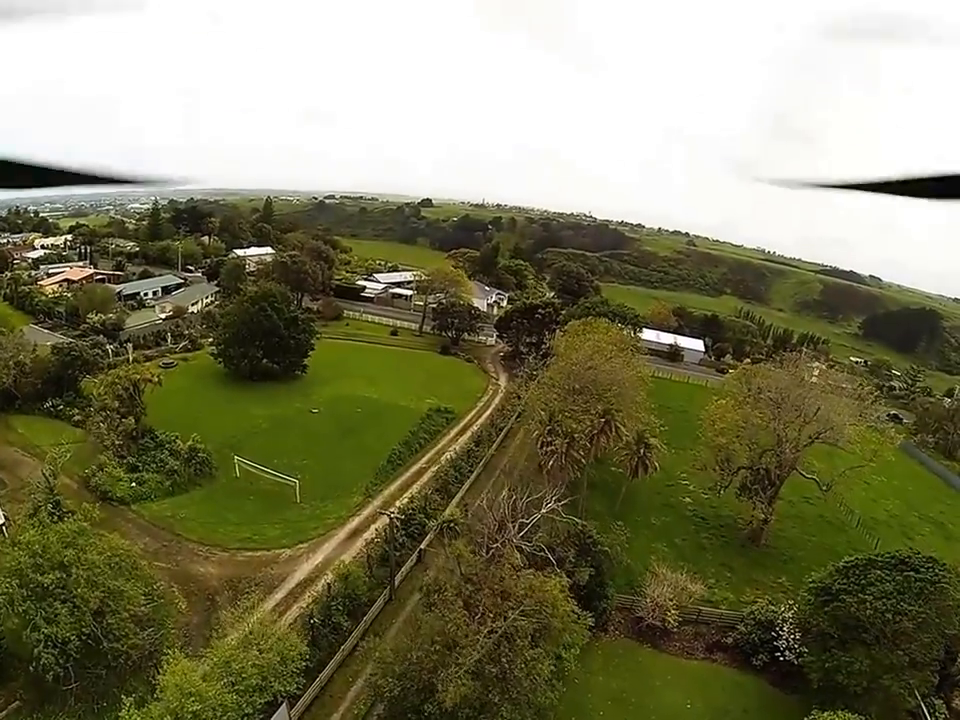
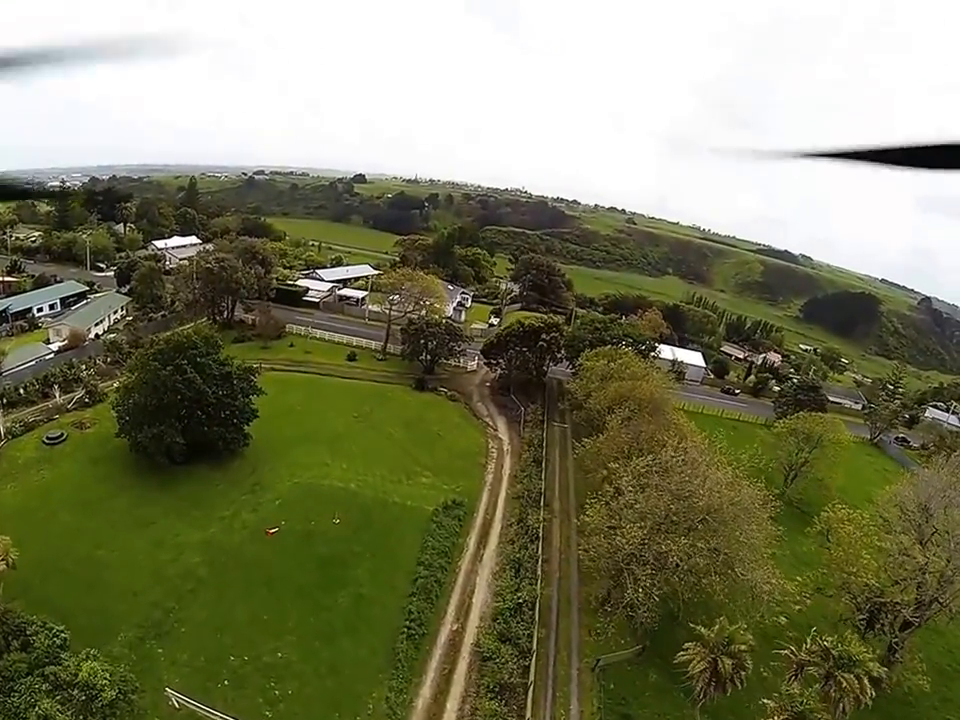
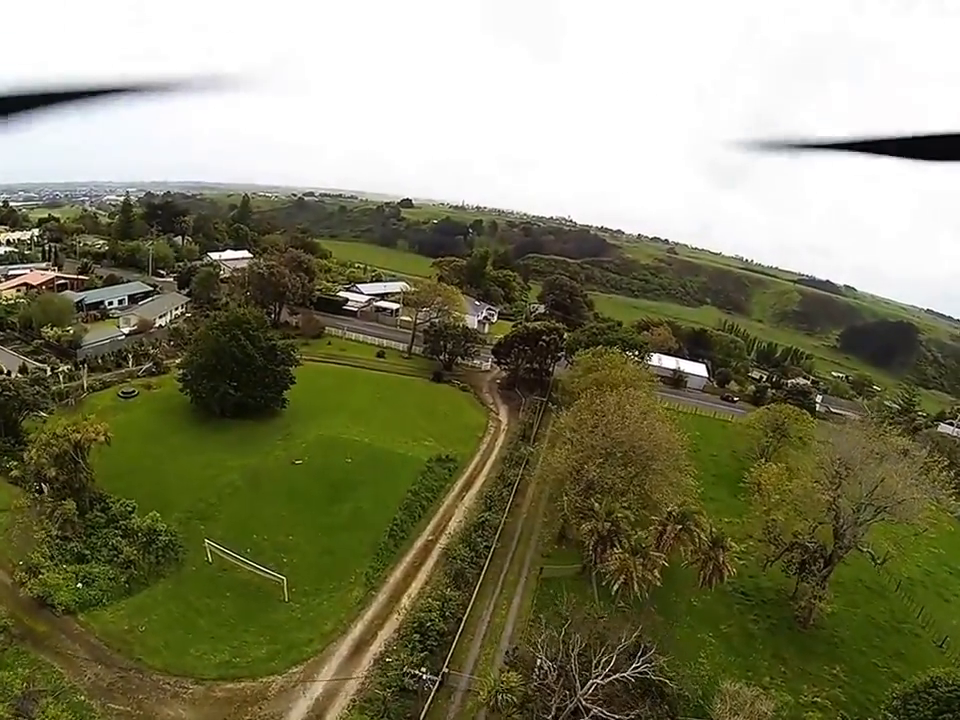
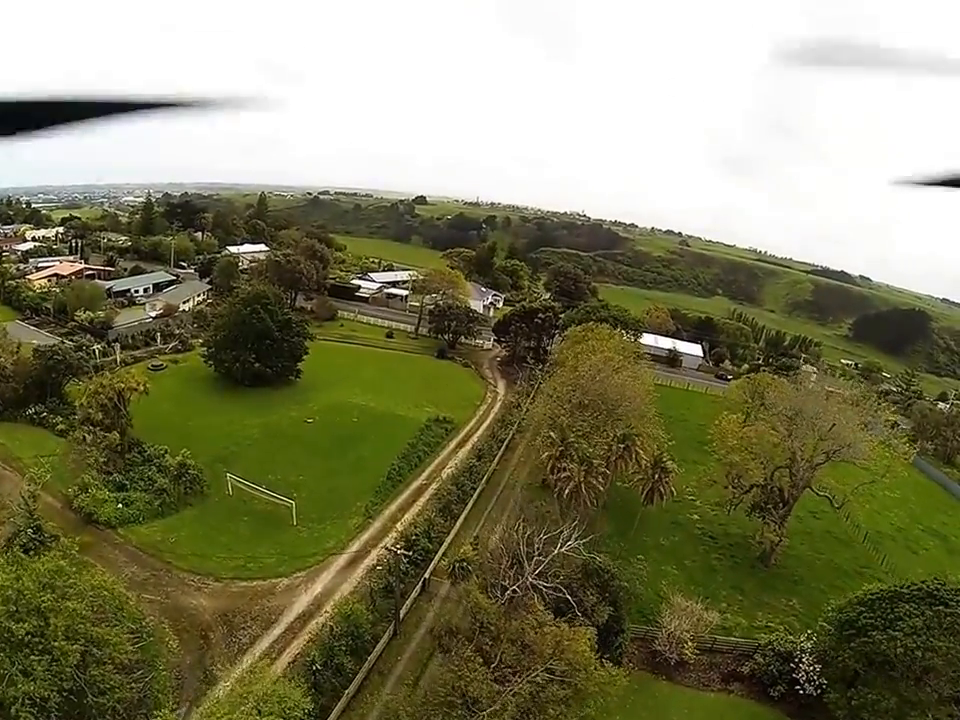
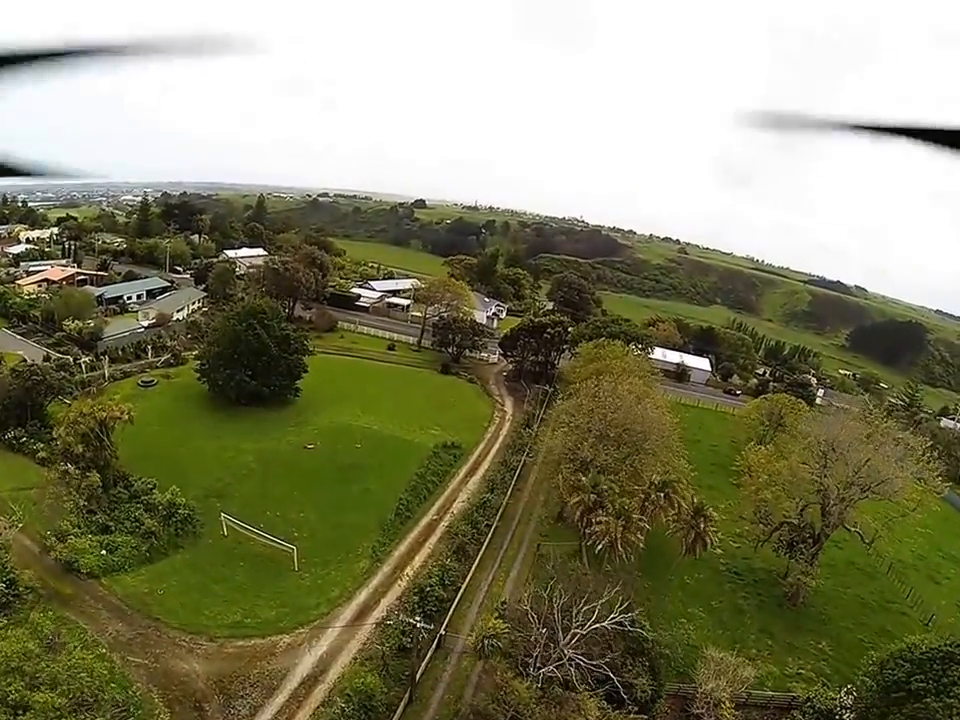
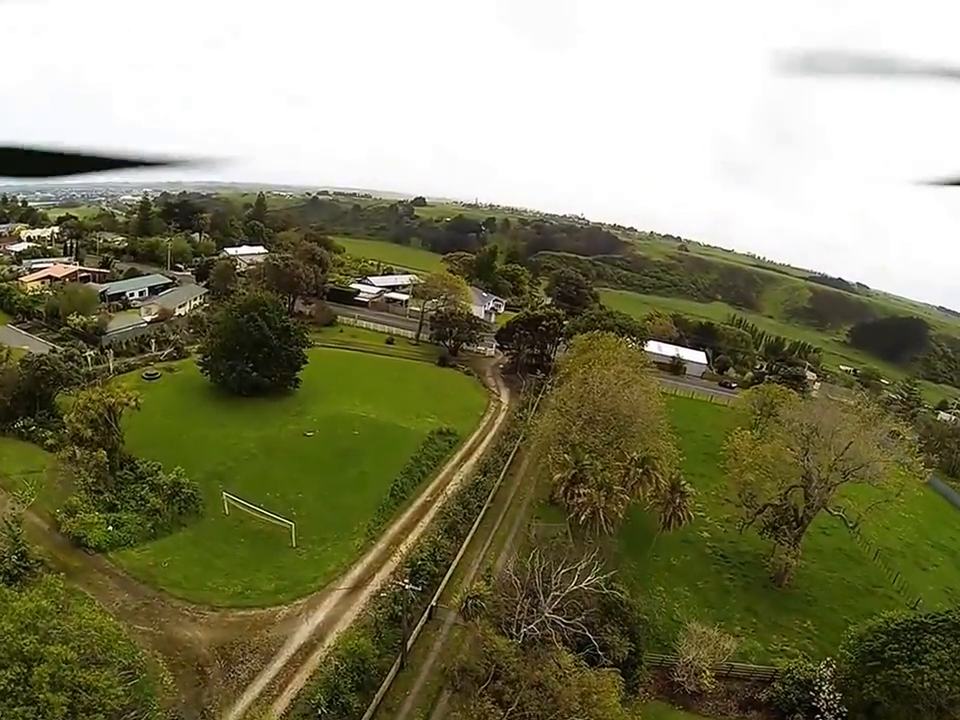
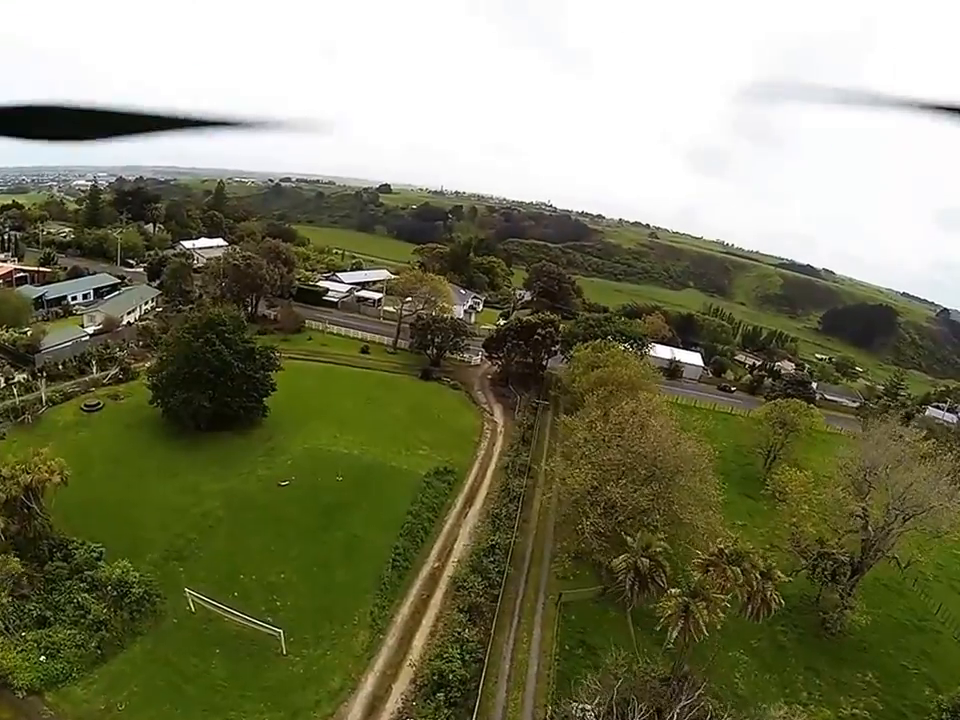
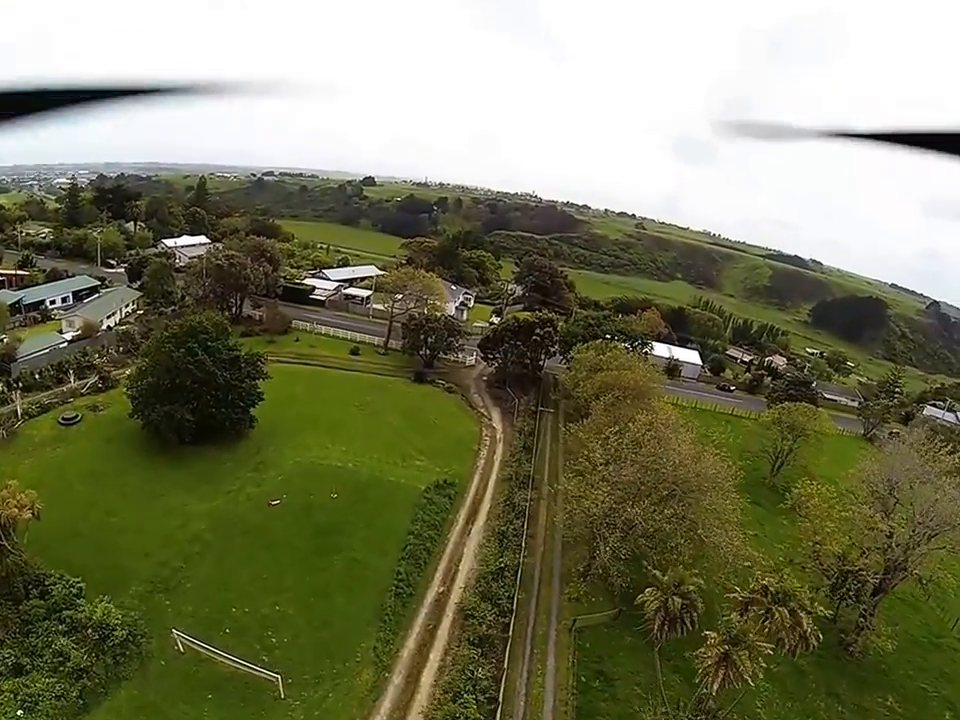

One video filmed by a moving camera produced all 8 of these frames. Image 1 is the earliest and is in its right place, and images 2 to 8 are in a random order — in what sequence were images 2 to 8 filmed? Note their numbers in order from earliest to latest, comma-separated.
4, 6, 5, 3, 7, 8, 2
